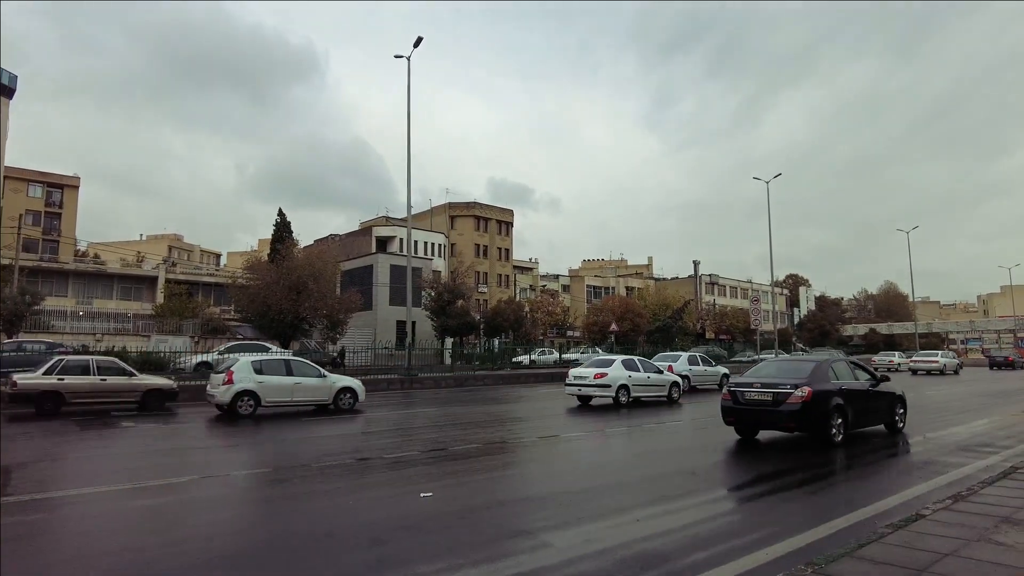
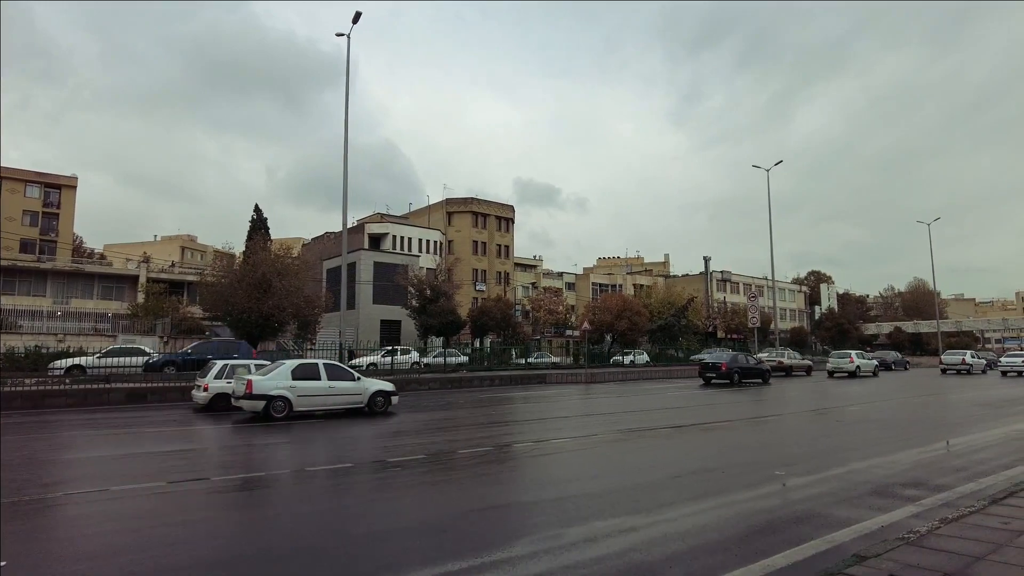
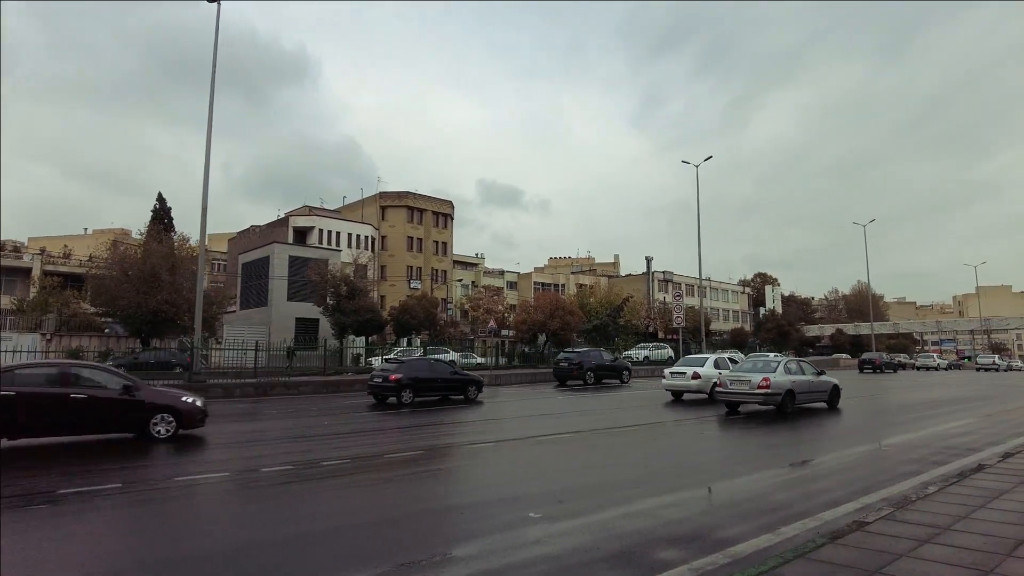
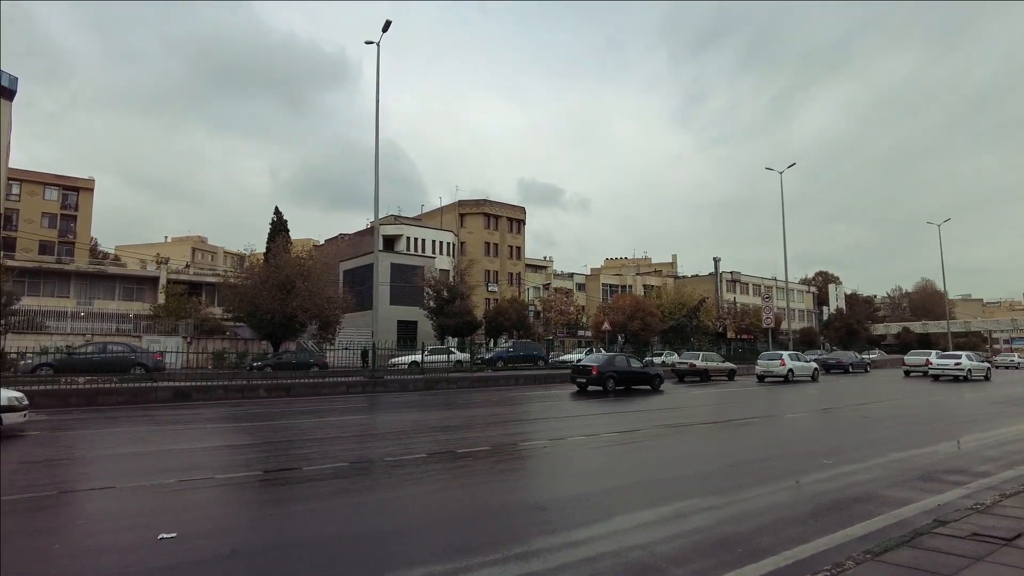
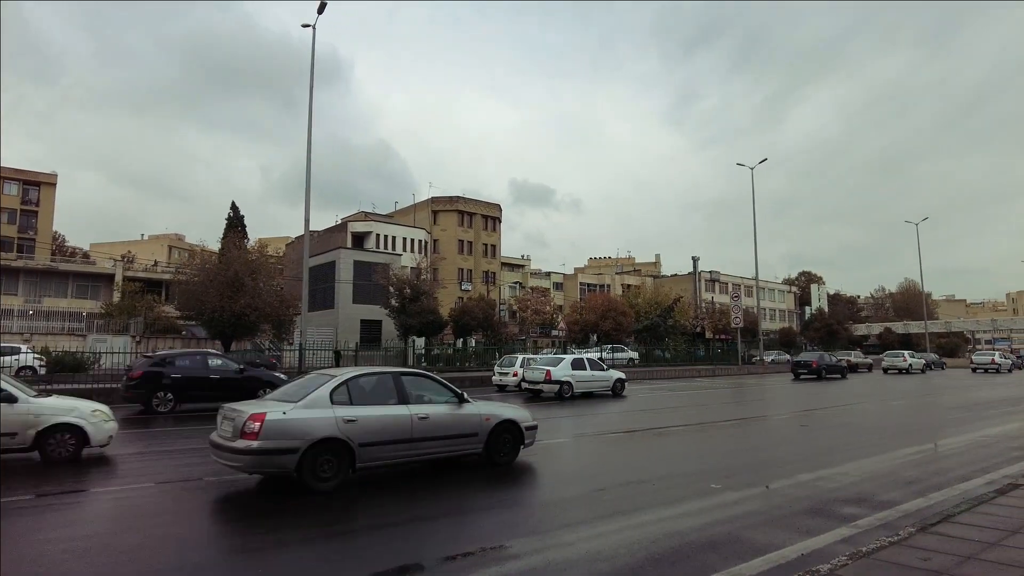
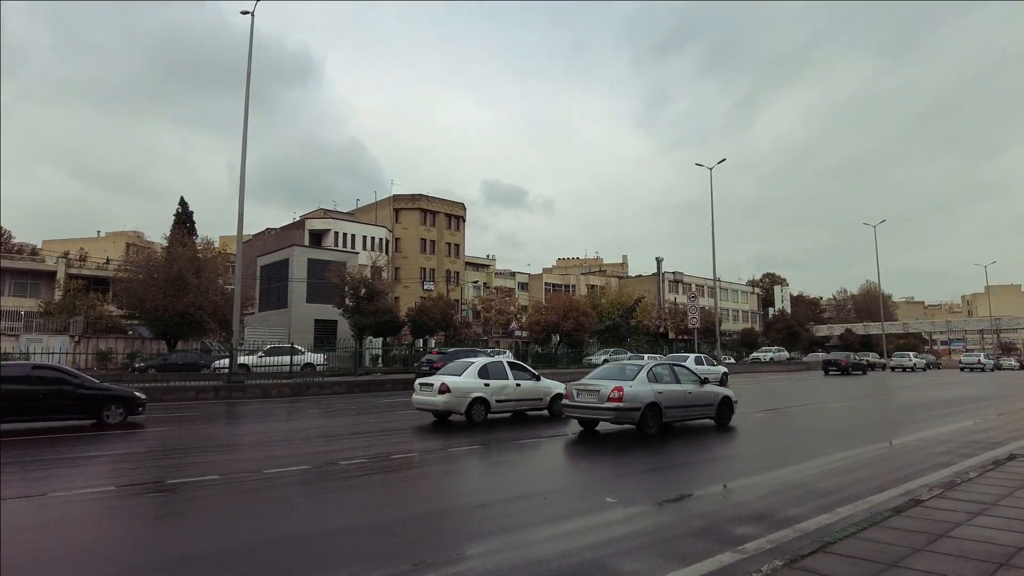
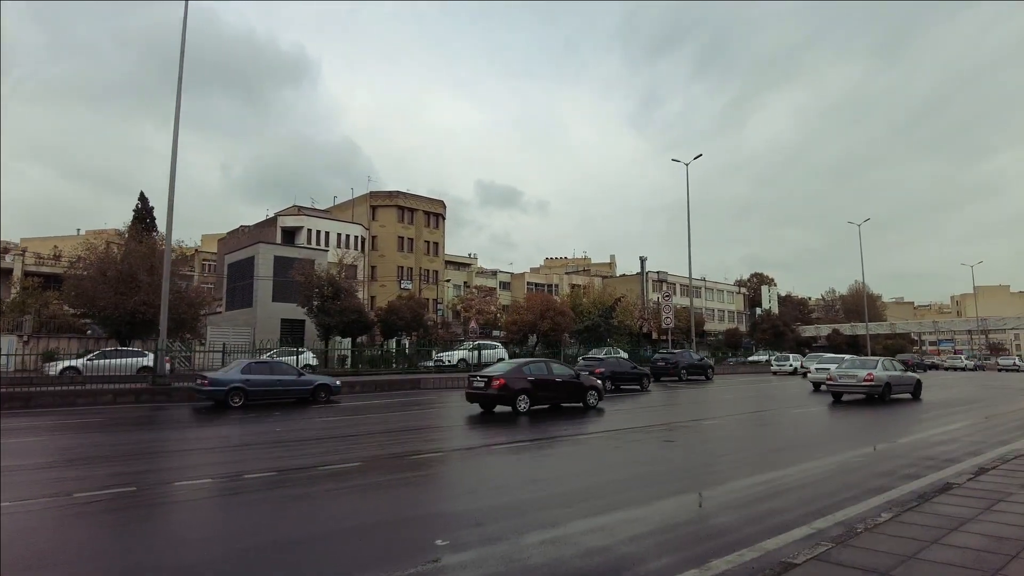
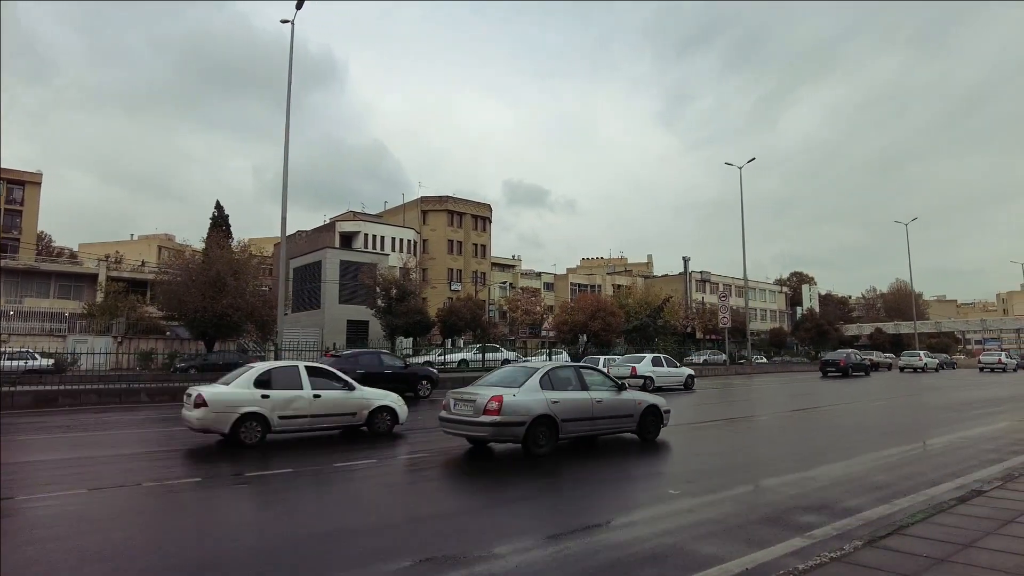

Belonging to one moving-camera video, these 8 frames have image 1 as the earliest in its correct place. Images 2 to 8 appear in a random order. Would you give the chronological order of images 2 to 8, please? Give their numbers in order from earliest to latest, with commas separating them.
4, 2, 5, 8, 6, 3, 7
